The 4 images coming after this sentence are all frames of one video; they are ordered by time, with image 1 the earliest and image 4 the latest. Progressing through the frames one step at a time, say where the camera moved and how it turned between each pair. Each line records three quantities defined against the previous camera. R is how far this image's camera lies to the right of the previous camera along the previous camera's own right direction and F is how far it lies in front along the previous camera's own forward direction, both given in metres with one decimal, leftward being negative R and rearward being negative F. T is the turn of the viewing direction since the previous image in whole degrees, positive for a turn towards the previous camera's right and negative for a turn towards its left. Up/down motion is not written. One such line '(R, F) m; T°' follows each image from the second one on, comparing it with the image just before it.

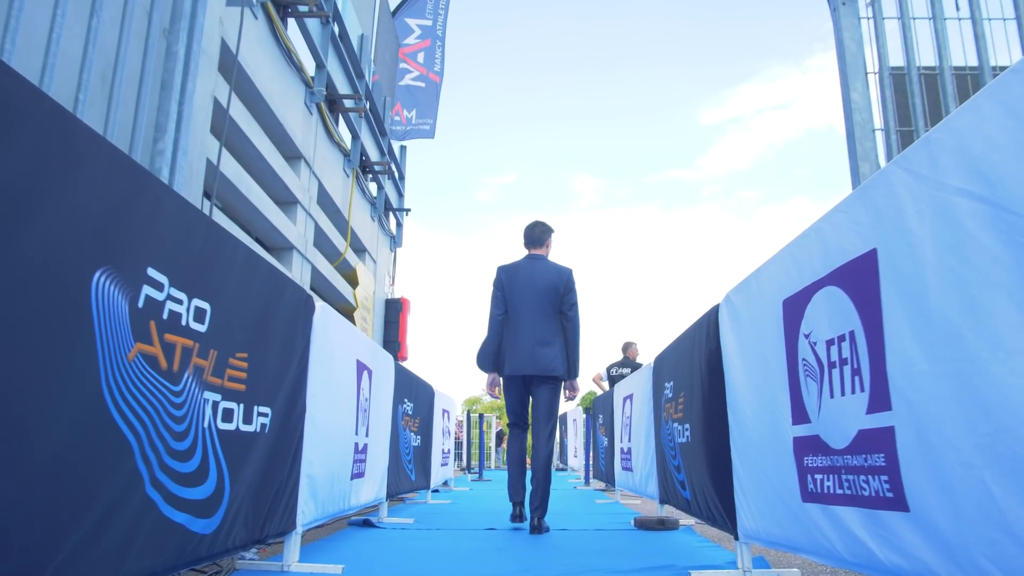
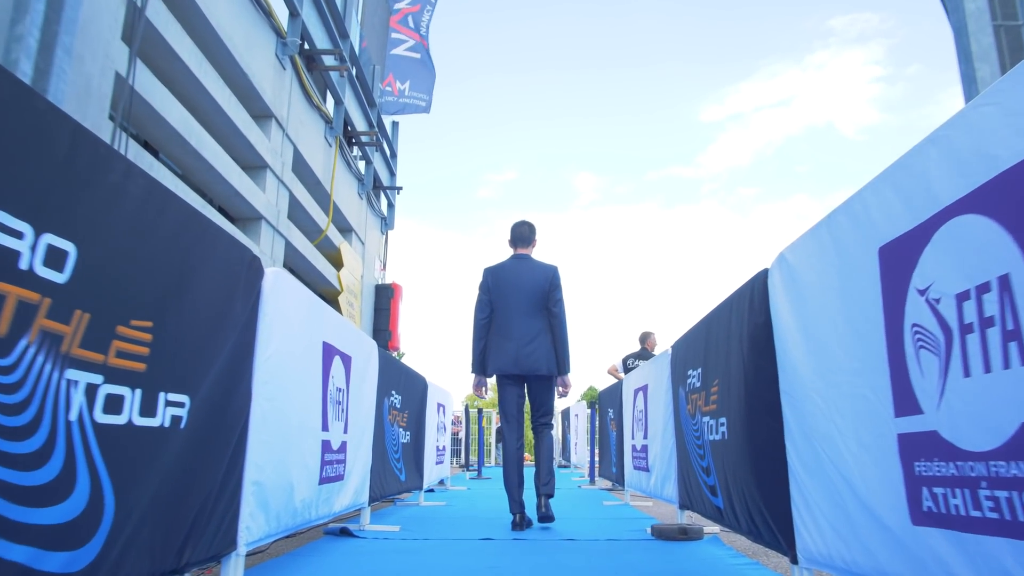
(0.0, +0.6) m; 0°
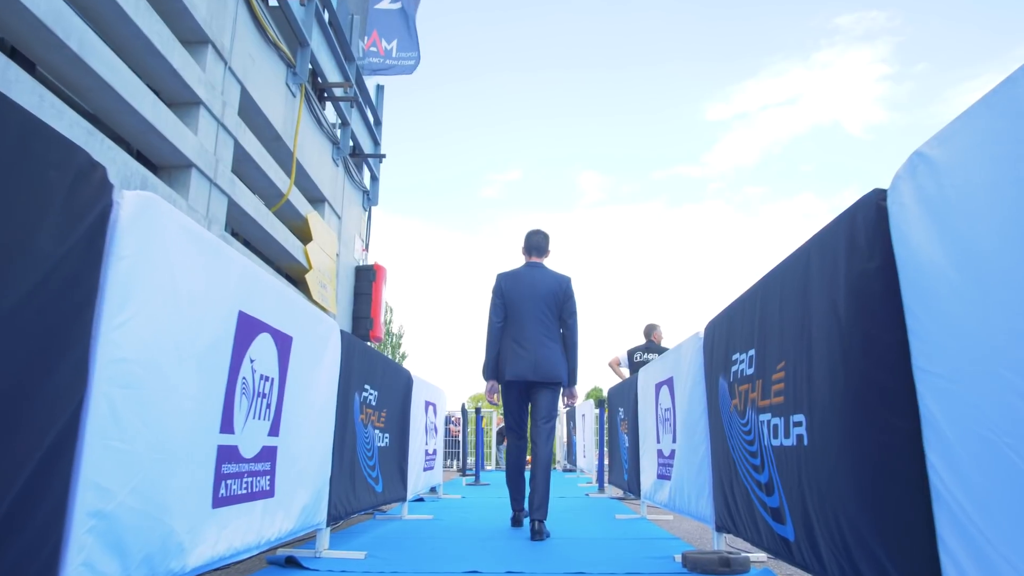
(+0.1, +0.9) m; 0°
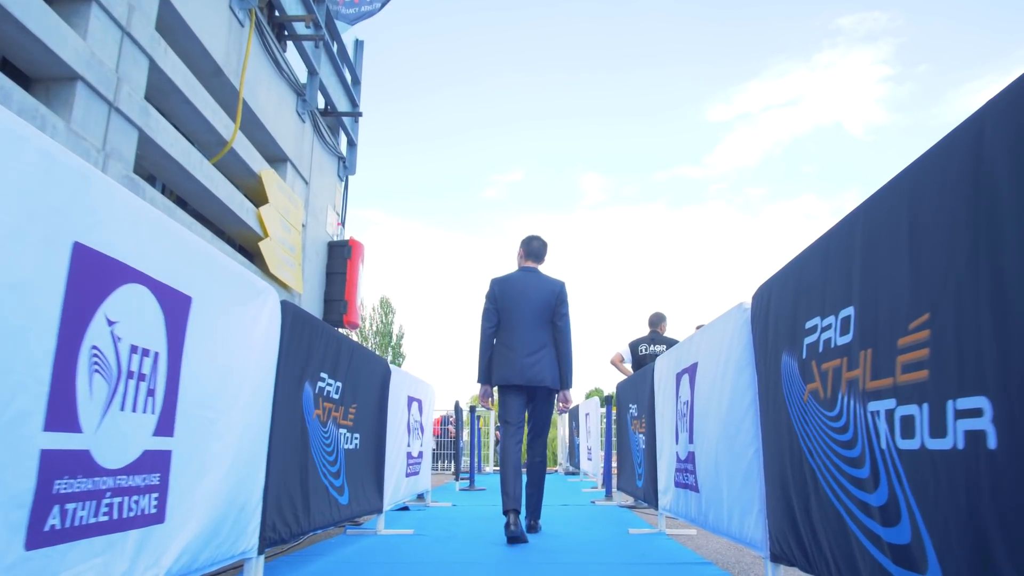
(0.0, +0.9) m; 0°
